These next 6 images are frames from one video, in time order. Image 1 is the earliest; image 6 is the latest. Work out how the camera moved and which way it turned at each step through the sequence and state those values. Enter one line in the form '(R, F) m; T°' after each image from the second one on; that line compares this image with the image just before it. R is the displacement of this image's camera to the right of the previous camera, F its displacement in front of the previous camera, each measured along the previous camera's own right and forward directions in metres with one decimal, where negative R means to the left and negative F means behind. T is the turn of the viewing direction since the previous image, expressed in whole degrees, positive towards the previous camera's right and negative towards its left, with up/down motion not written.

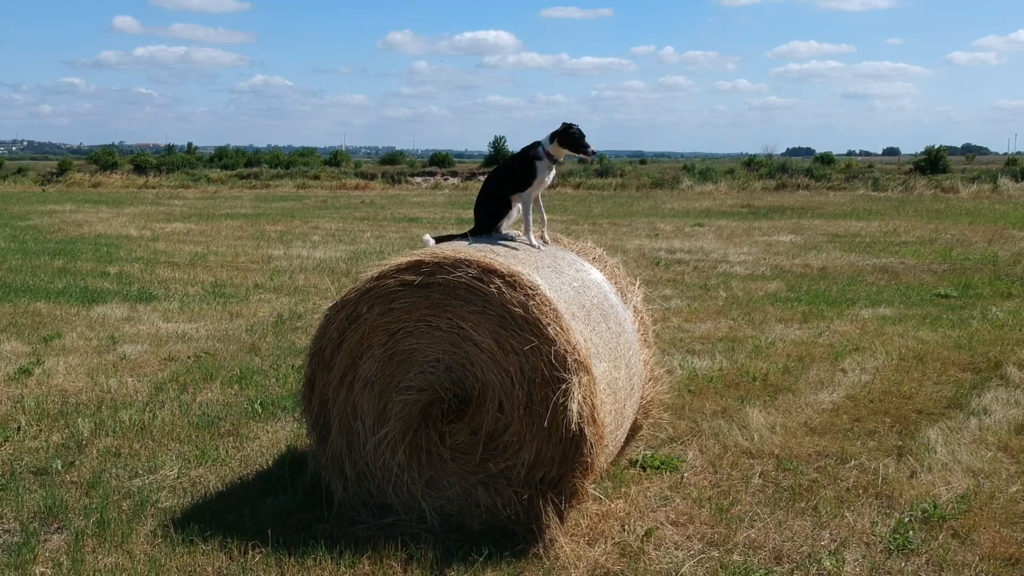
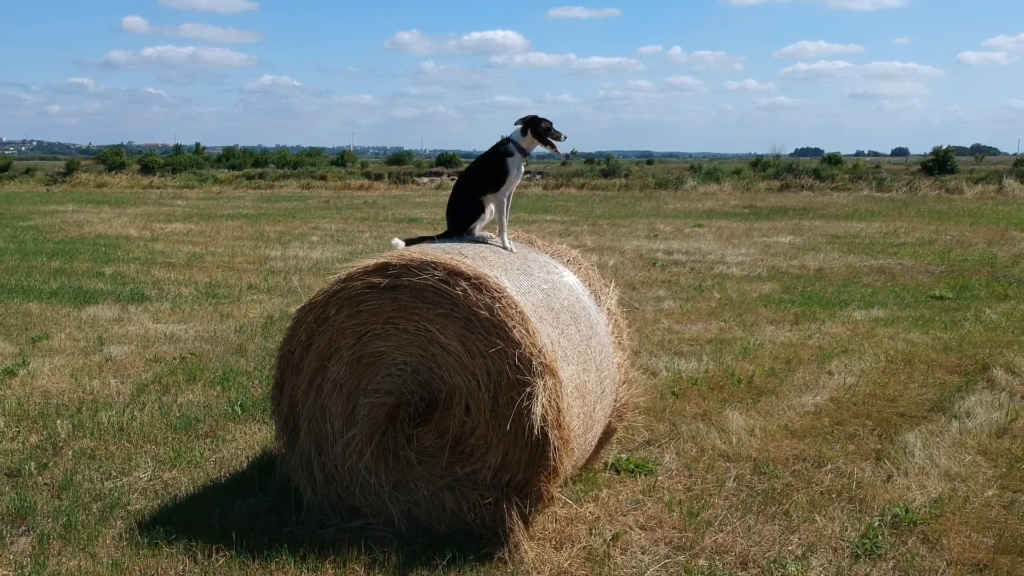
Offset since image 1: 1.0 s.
(+0.2, 0.0) m; 0°
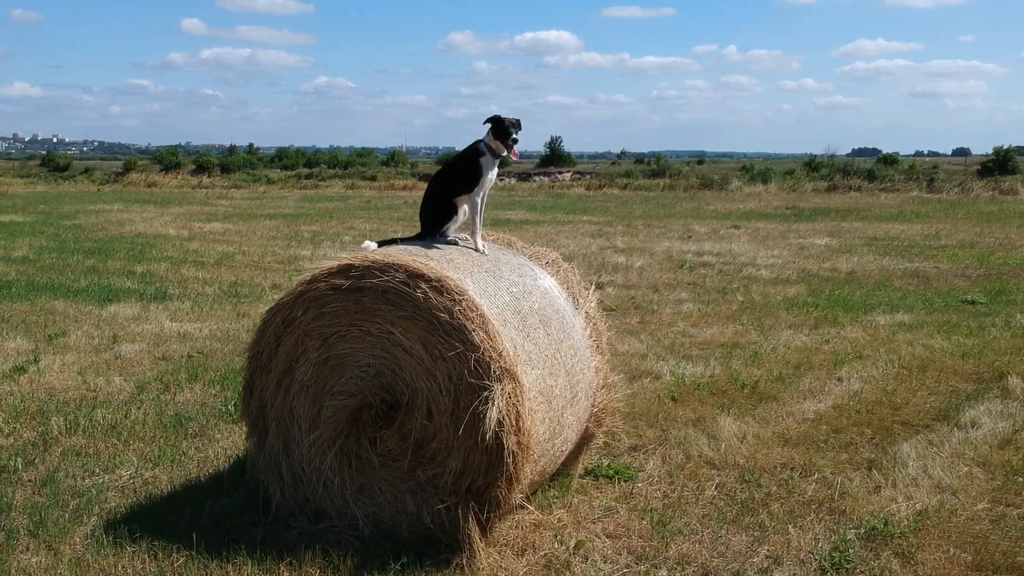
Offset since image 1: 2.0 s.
(+0.4, +0.1) m; -3°
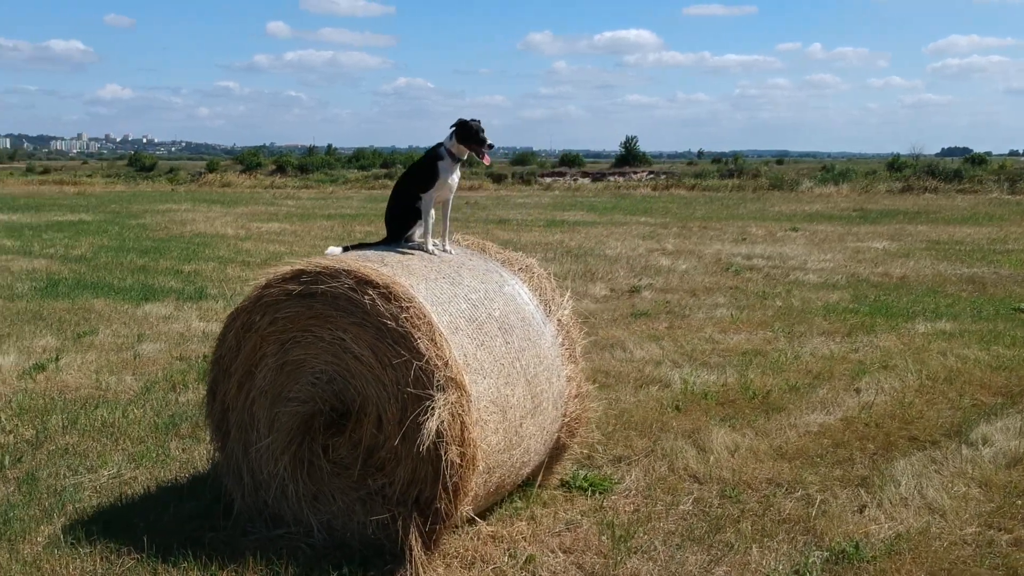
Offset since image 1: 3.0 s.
(+0.5, +0.1) m; -4°
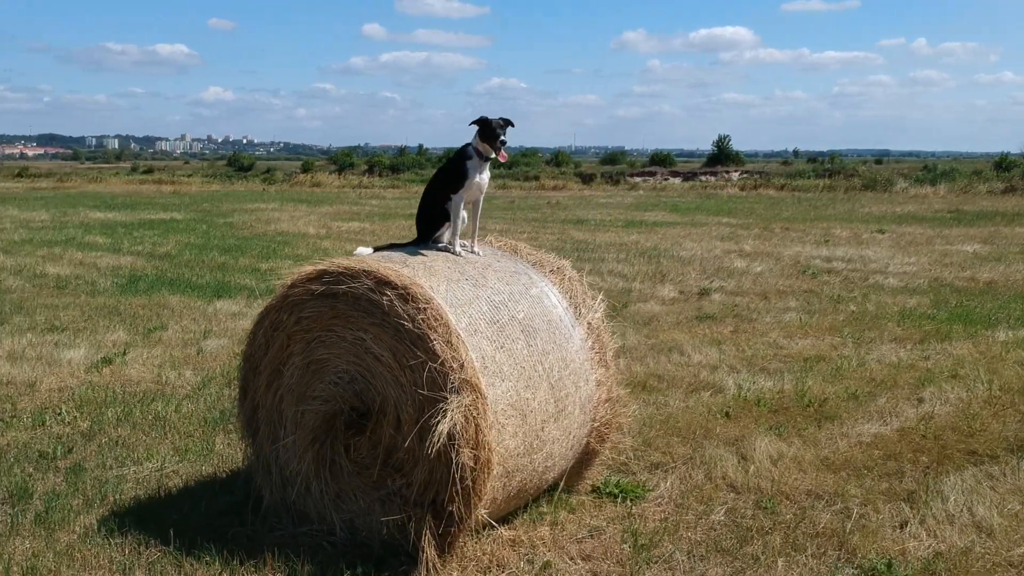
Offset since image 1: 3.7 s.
(+0.3, +0.1) m; -5°
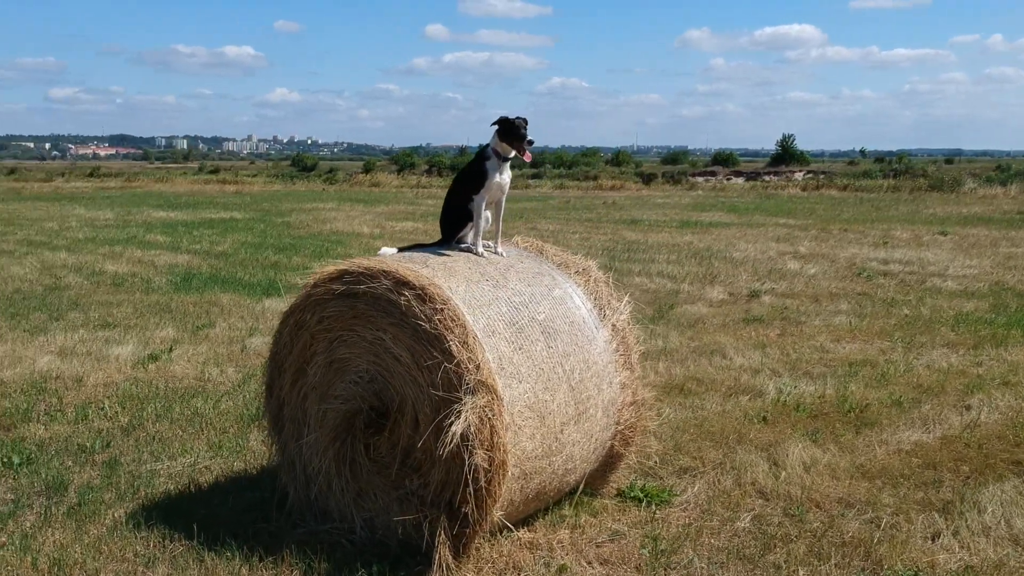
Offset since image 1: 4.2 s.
(+0.2, 0.0) m; -4°
